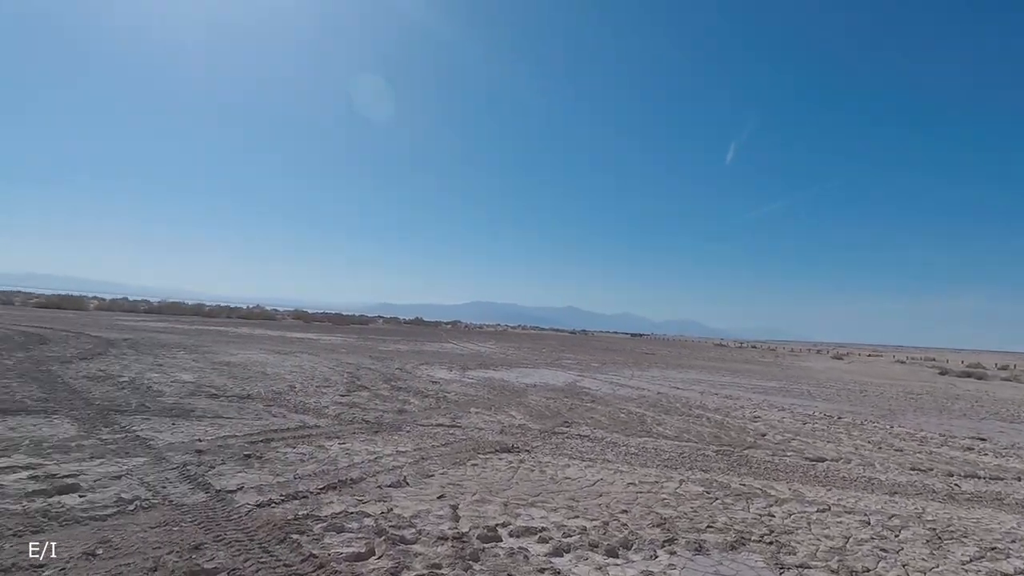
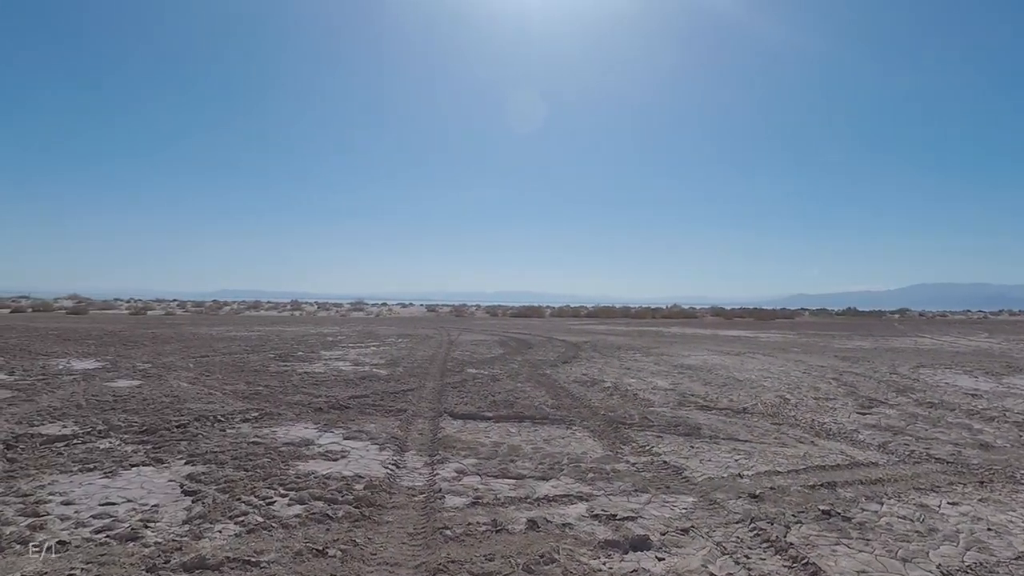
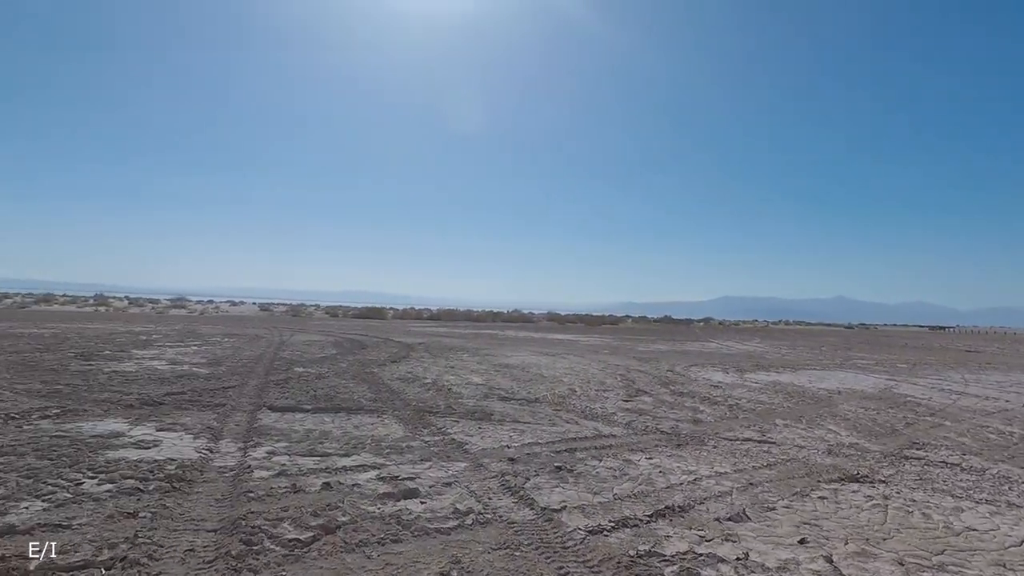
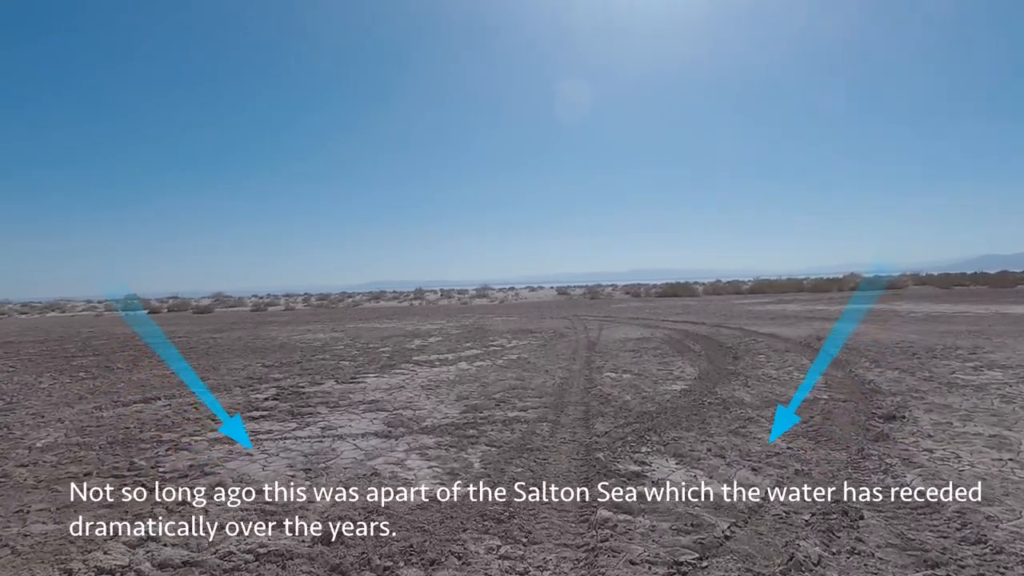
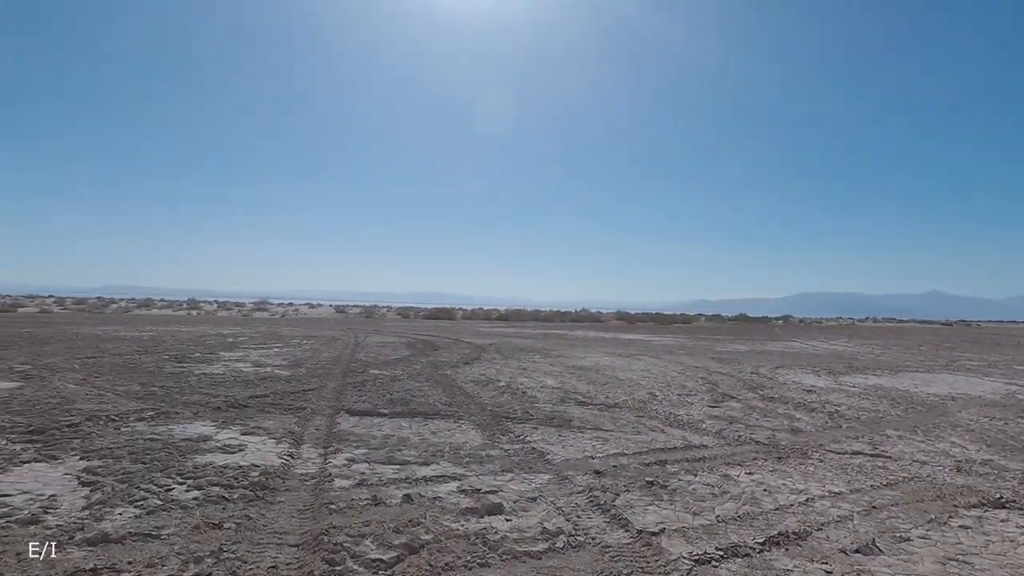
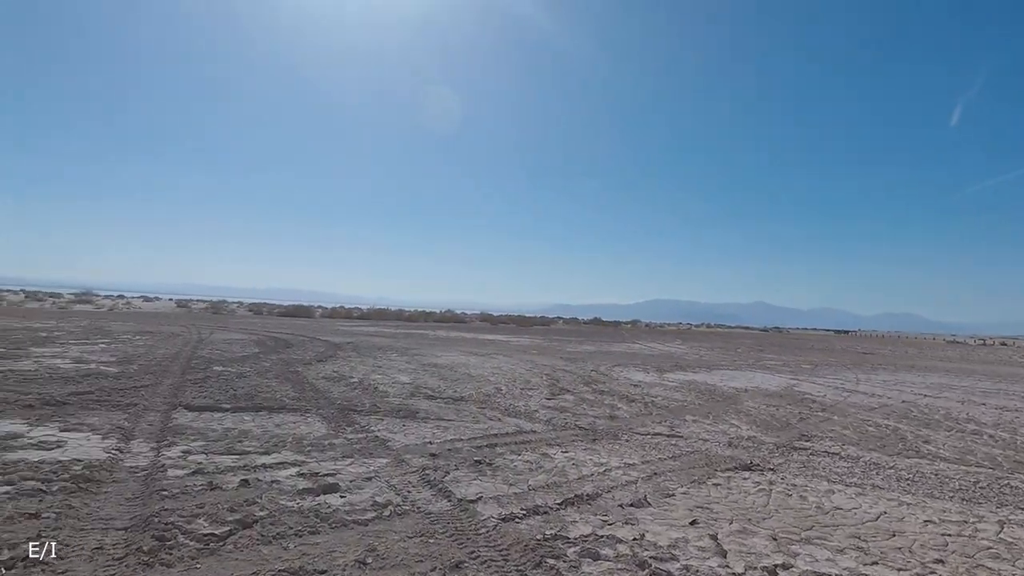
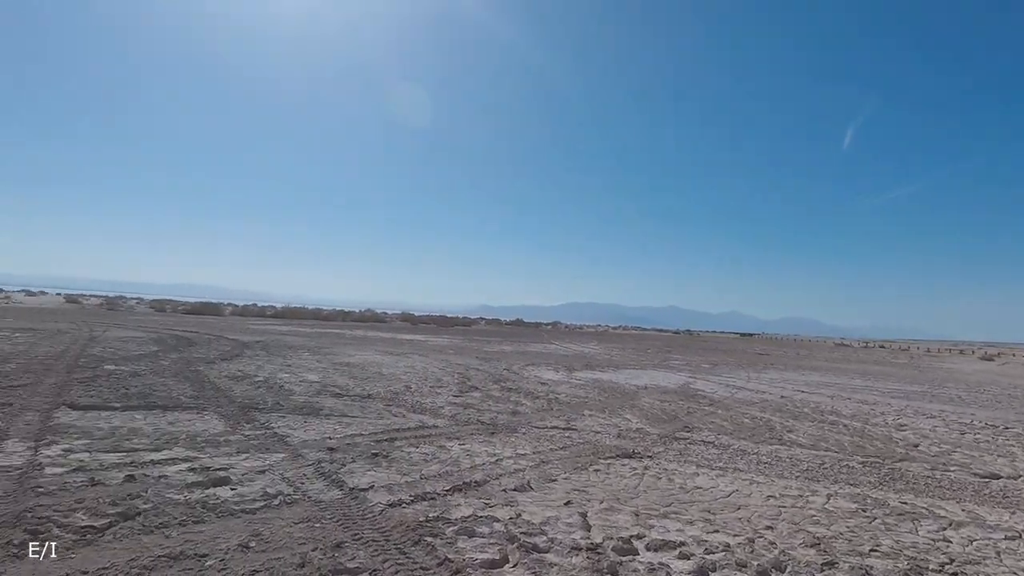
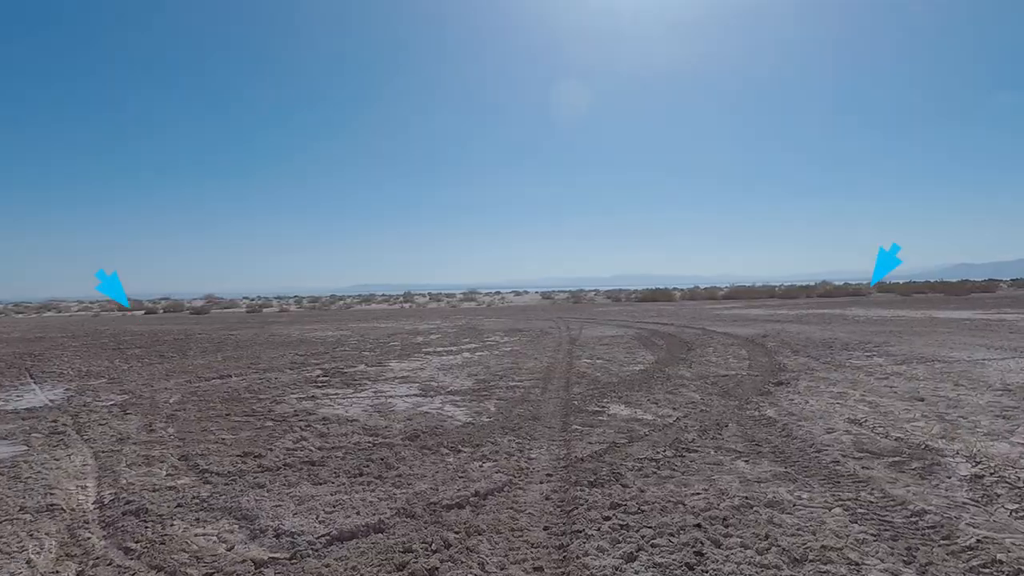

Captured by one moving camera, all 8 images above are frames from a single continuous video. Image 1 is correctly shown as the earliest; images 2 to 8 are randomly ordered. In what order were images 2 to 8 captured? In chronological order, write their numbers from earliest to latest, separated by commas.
7, 6, 3, 5, 2, 8, 4
